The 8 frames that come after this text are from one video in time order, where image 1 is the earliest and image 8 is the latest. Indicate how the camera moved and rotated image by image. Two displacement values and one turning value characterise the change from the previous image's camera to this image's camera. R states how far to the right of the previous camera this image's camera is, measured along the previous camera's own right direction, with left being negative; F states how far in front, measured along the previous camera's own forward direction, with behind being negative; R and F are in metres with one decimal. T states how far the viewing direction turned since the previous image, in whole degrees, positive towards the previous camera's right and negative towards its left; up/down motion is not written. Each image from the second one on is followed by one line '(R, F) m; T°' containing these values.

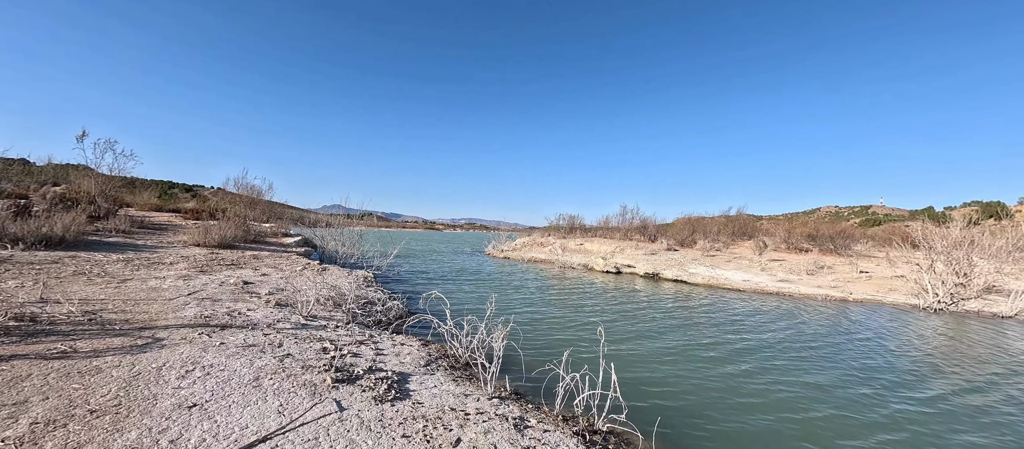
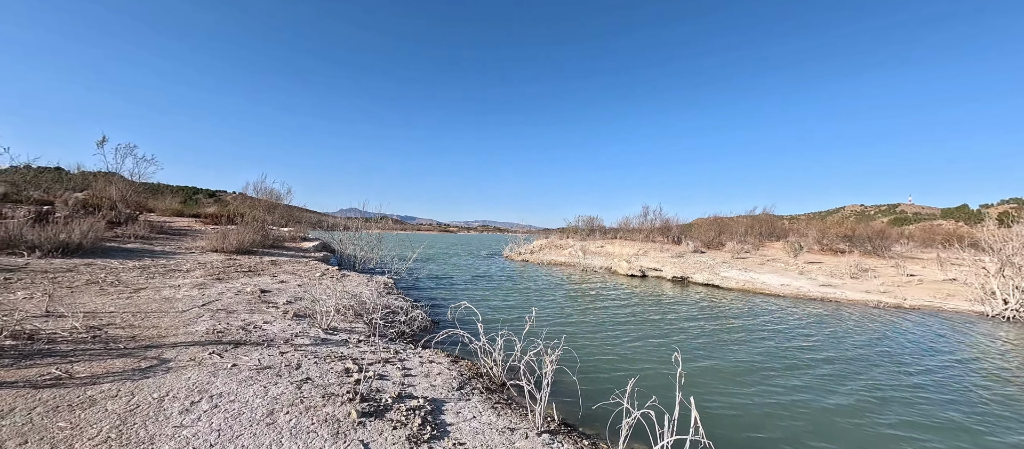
(-0.4, +0.6) m; -2°
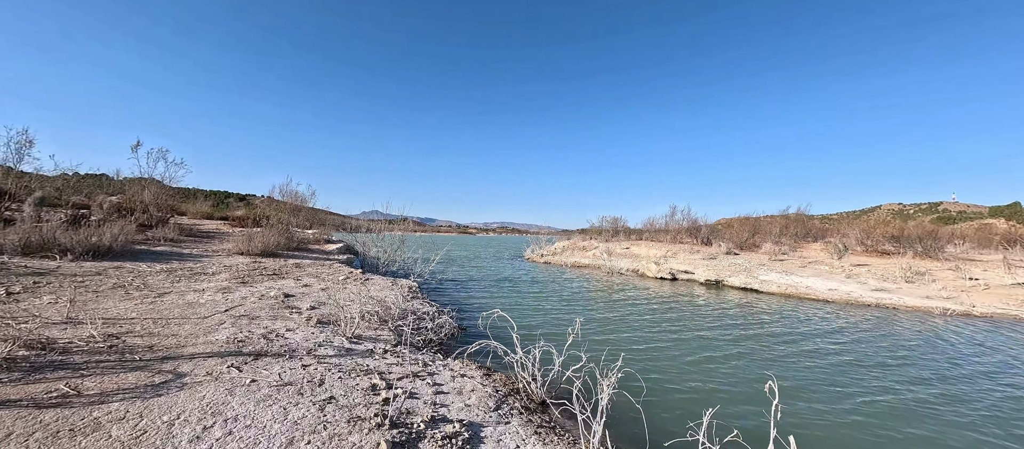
(-0.3, +0.5) m; -3°
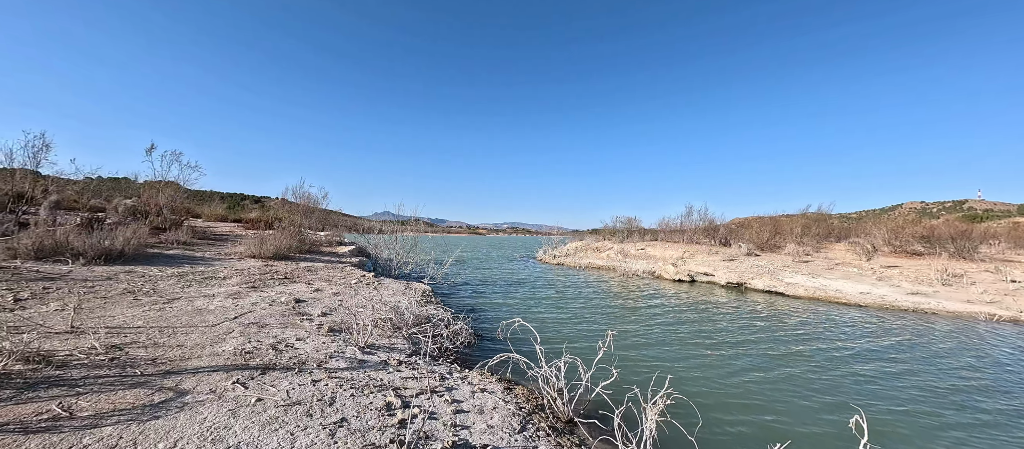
(-0.2, +0.4) m; -2°
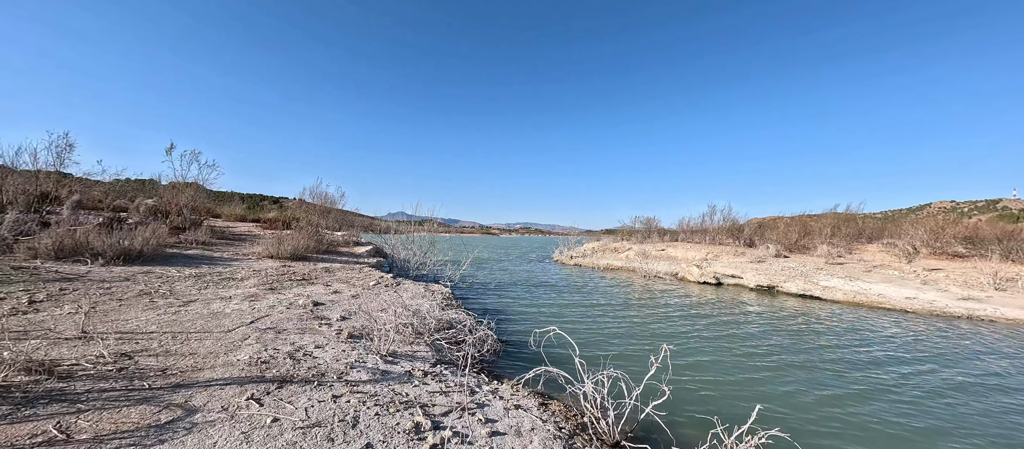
(-0.3, +0.4) m; -2°
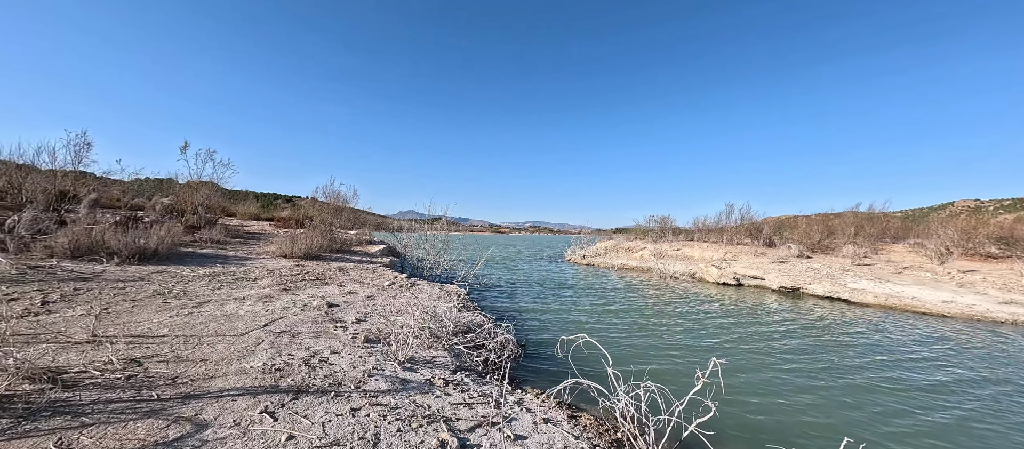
(-0.2, +0.3) m; -1°
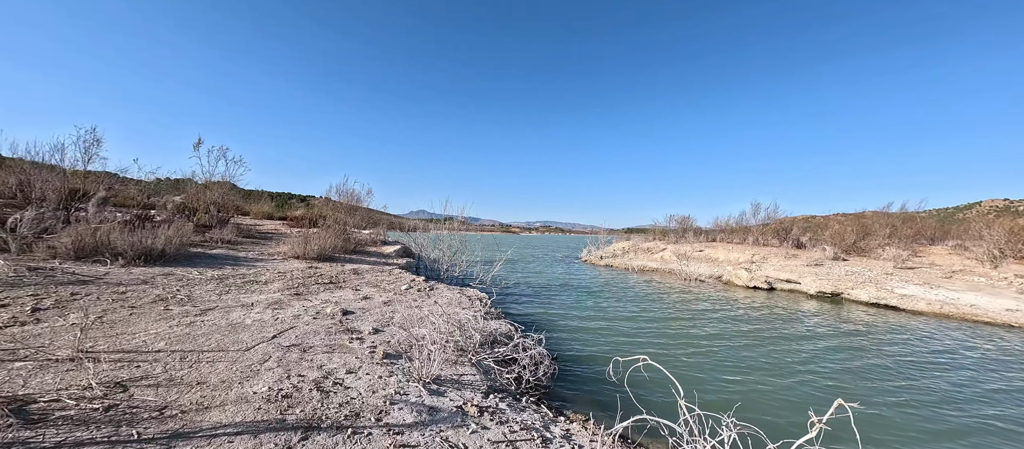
(-0.4, +0.7) m; -2°
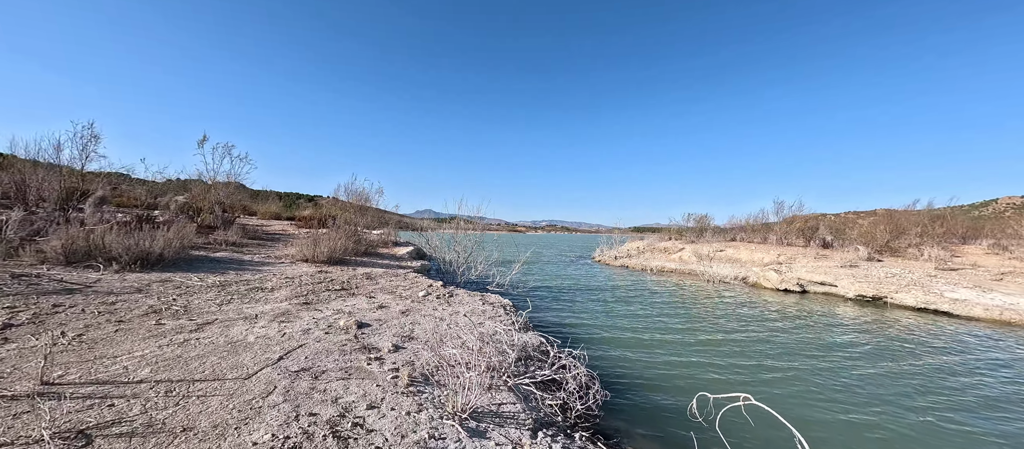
(-0.5, +0.8) m; -1°
